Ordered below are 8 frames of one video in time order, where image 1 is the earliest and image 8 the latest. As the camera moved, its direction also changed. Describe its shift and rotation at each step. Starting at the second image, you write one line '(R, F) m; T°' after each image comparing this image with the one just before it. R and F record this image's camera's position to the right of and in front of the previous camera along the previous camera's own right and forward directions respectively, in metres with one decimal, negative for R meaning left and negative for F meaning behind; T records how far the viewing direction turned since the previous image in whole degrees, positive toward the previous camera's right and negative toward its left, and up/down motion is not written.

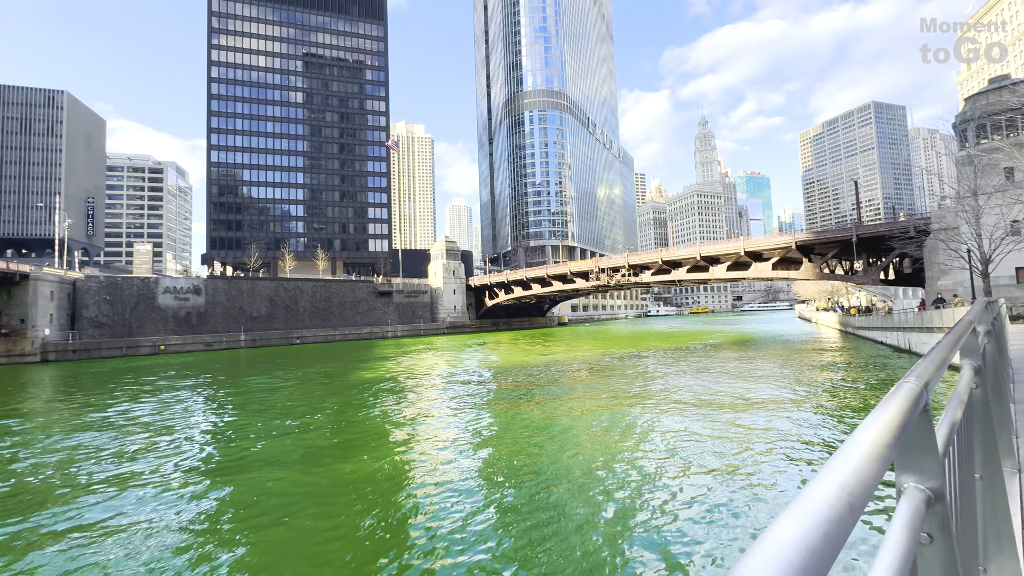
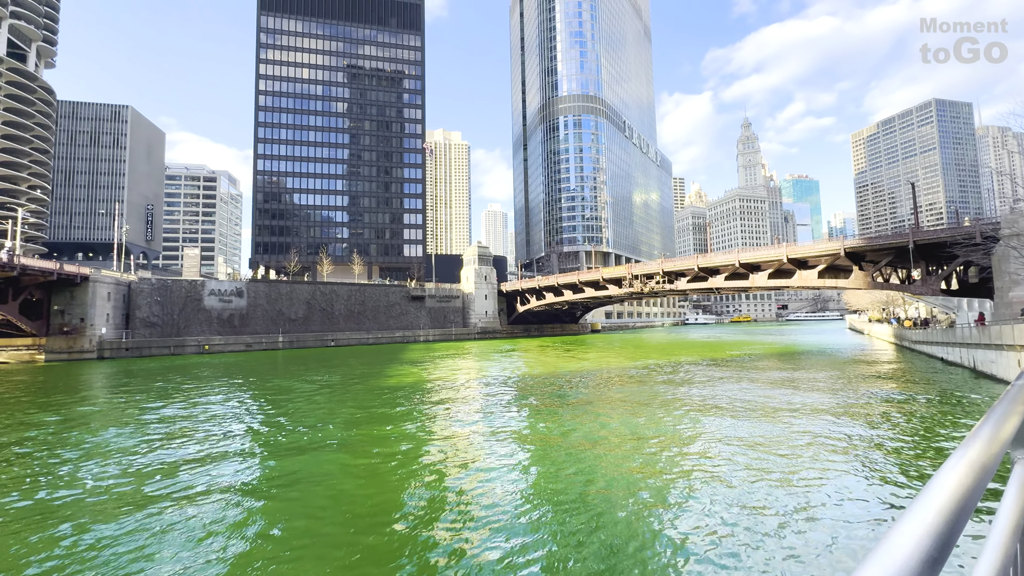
(+0.5, +0.4) m; -4°
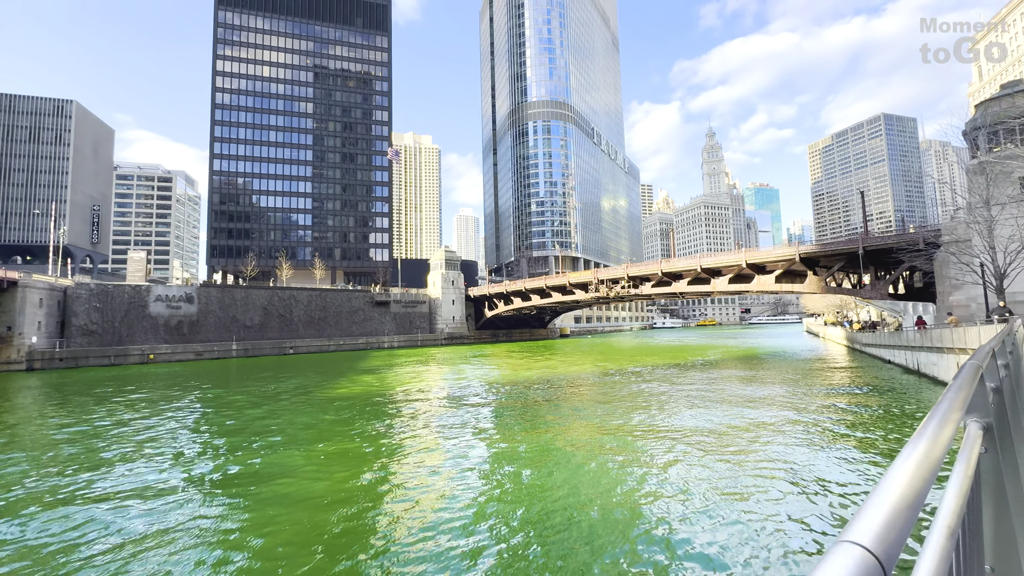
(+0.7, +0.5) m; +4°
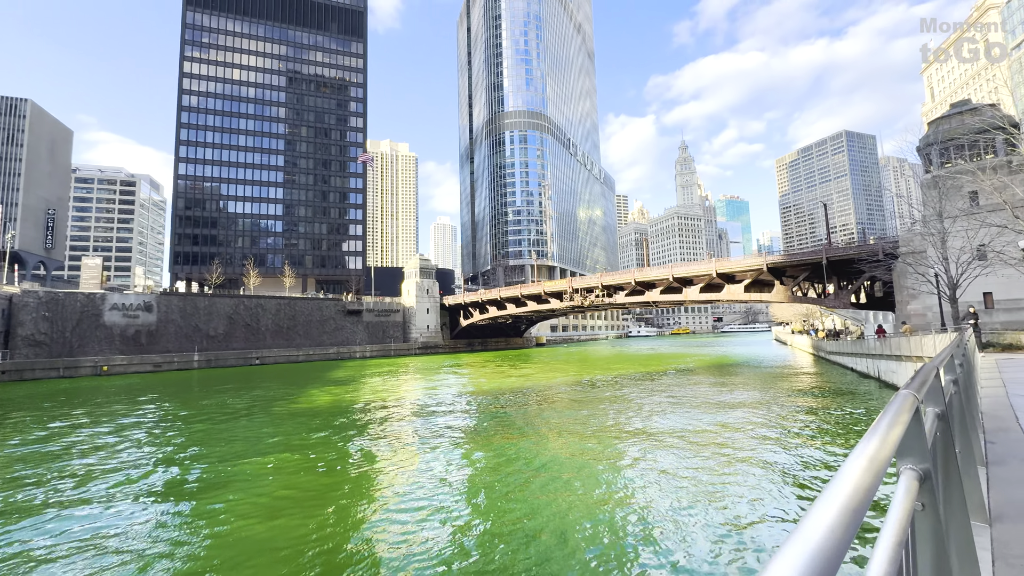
(+0.3, +0.3) m; +3°
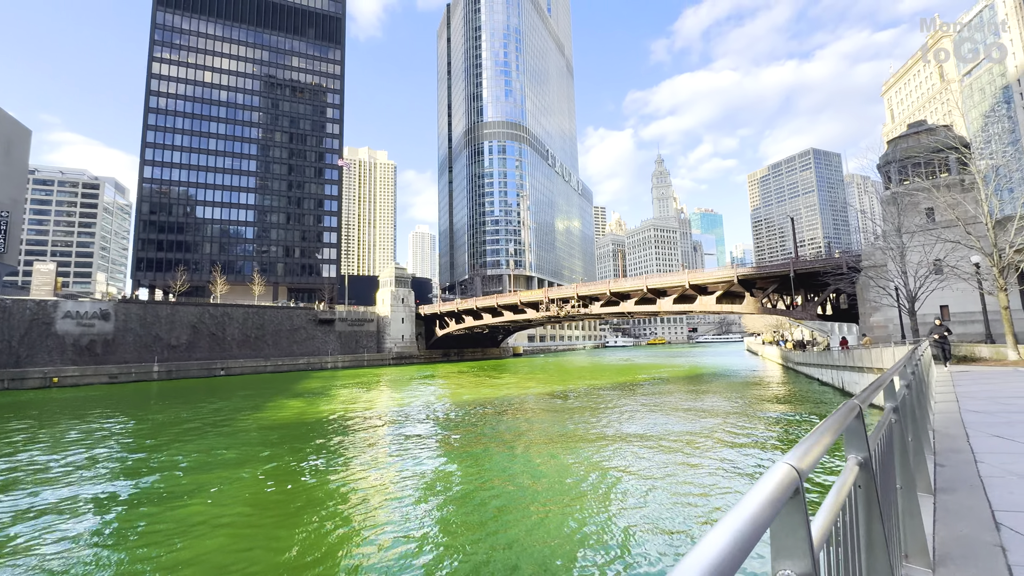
(+0.4, +0.3) m; +3°
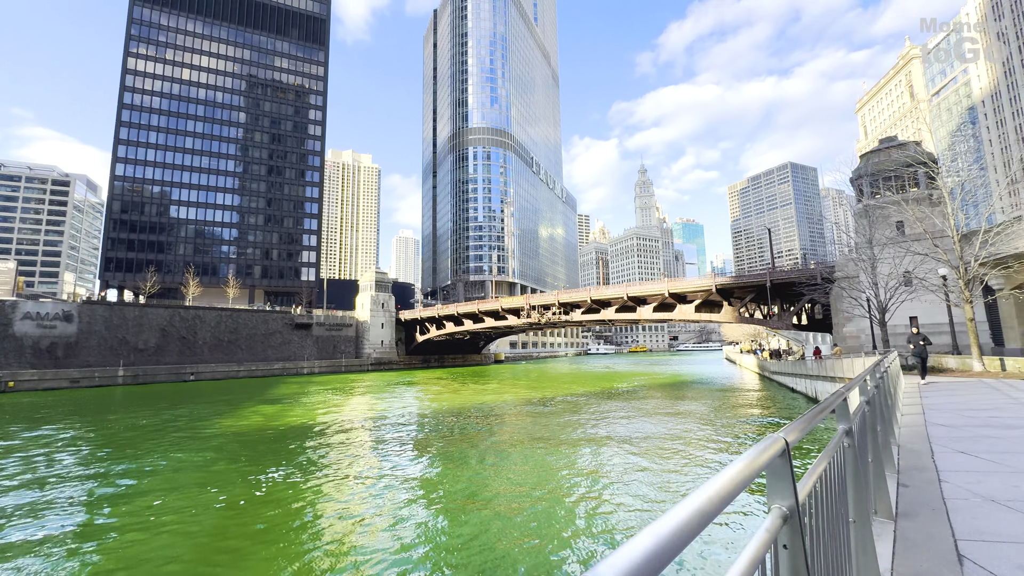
(+0.3, +0.3) m; +2°
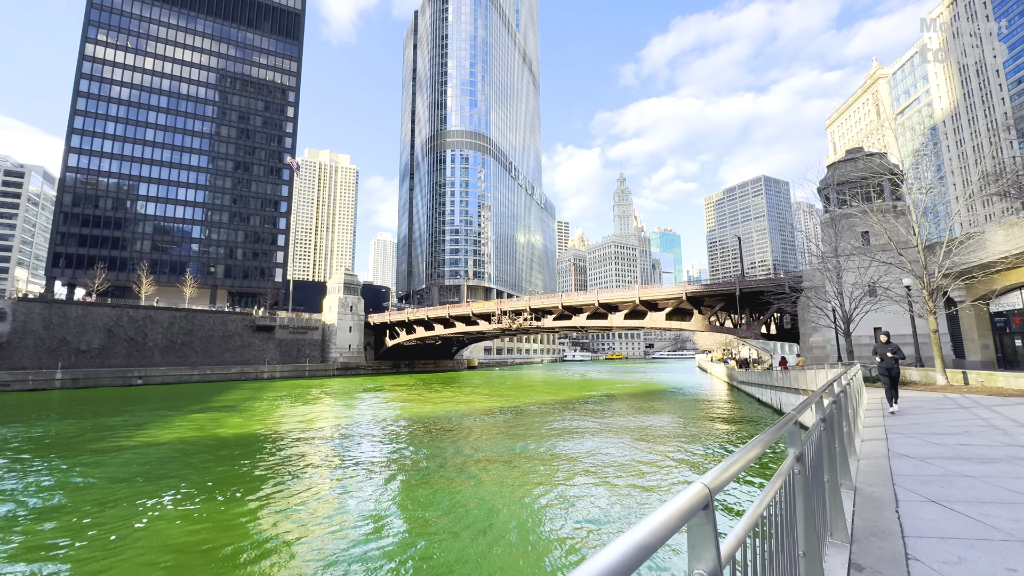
(+0.9, +1.0) m; +3°
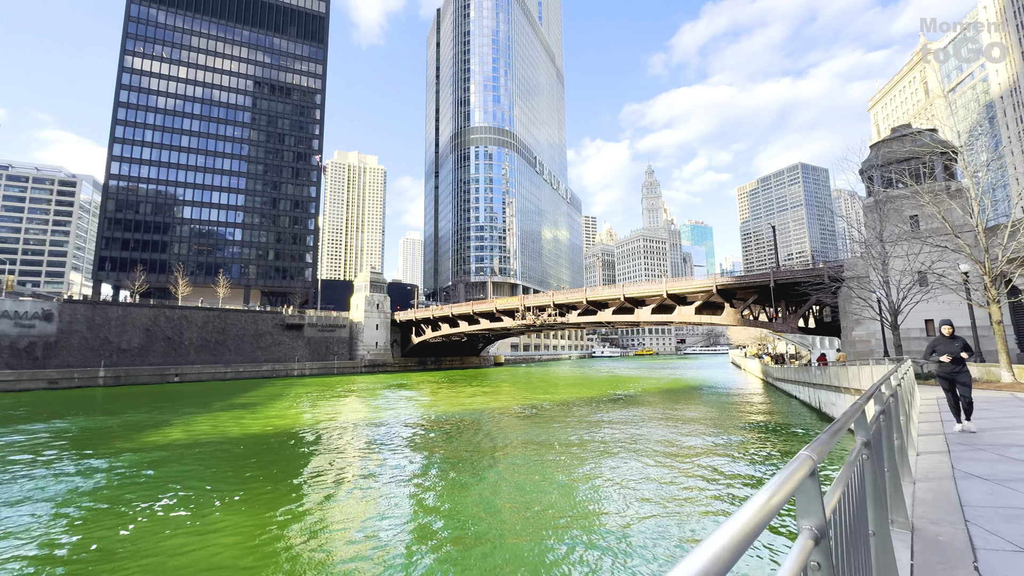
(+0.5, +0.7) m; -4°
